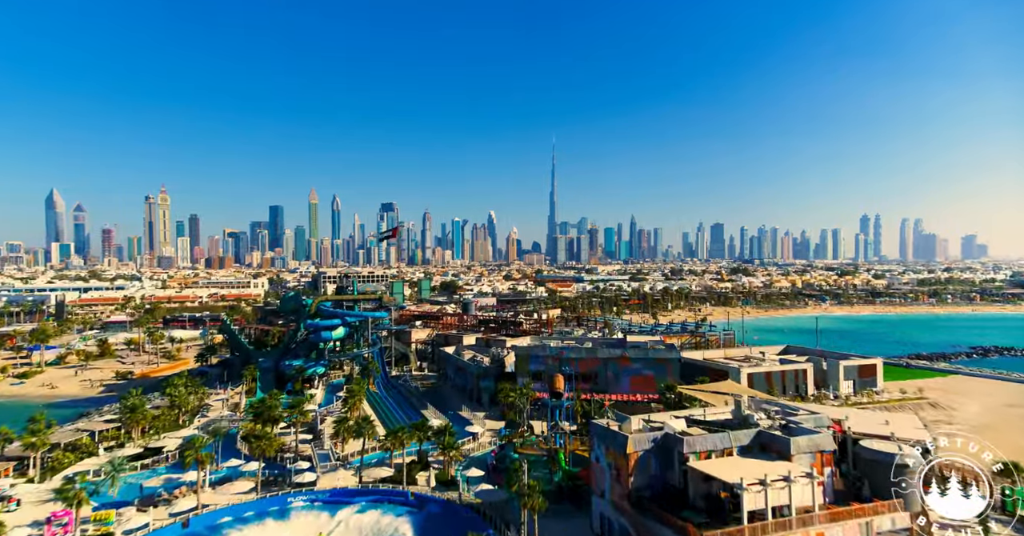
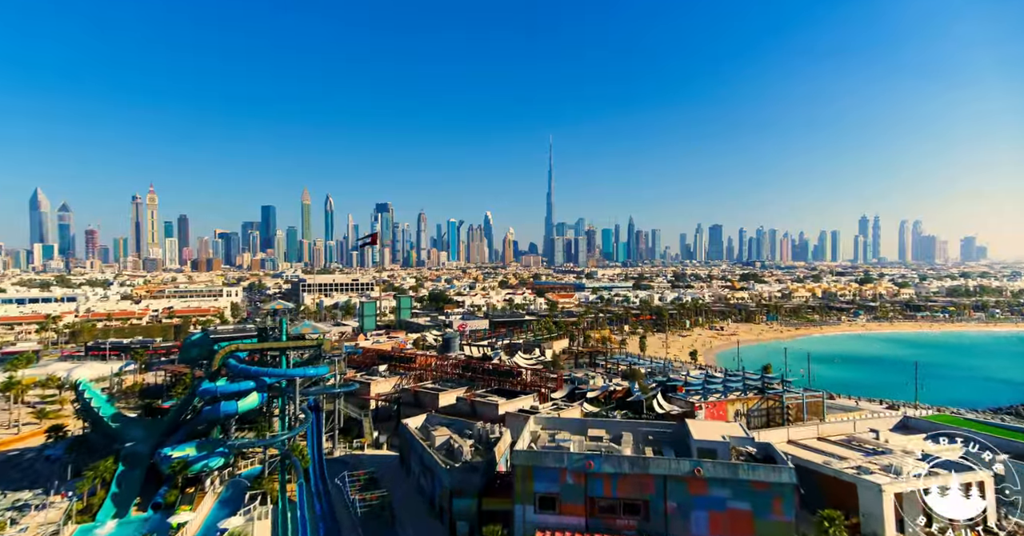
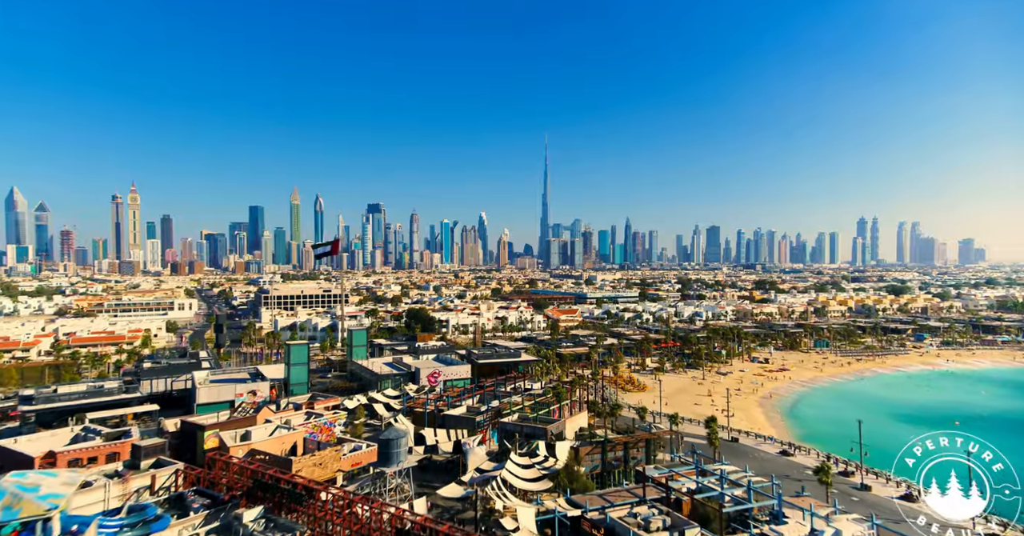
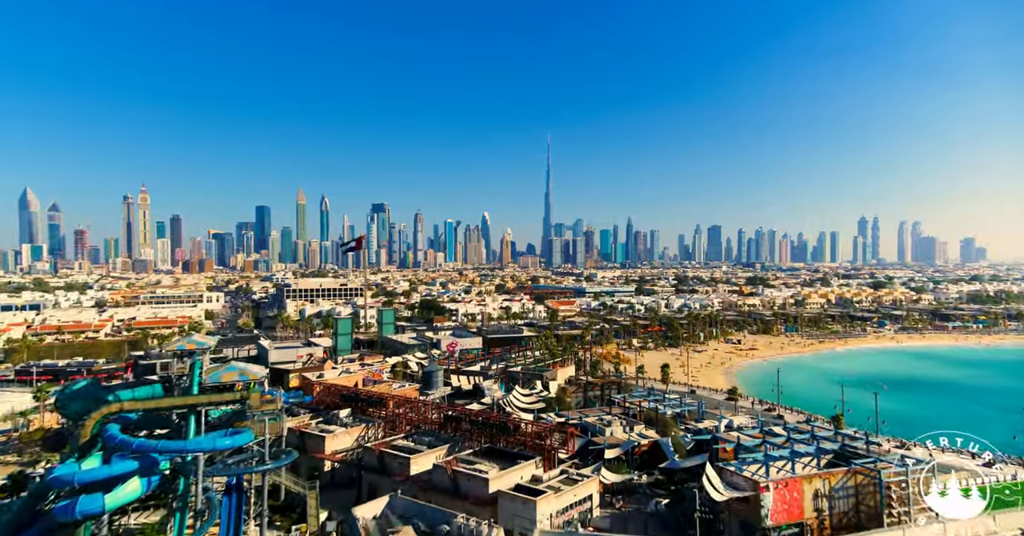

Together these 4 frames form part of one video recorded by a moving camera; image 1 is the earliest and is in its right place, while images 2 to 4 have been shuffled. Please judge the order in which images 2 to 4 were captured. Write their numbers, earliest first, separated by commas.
2, 4, 3
